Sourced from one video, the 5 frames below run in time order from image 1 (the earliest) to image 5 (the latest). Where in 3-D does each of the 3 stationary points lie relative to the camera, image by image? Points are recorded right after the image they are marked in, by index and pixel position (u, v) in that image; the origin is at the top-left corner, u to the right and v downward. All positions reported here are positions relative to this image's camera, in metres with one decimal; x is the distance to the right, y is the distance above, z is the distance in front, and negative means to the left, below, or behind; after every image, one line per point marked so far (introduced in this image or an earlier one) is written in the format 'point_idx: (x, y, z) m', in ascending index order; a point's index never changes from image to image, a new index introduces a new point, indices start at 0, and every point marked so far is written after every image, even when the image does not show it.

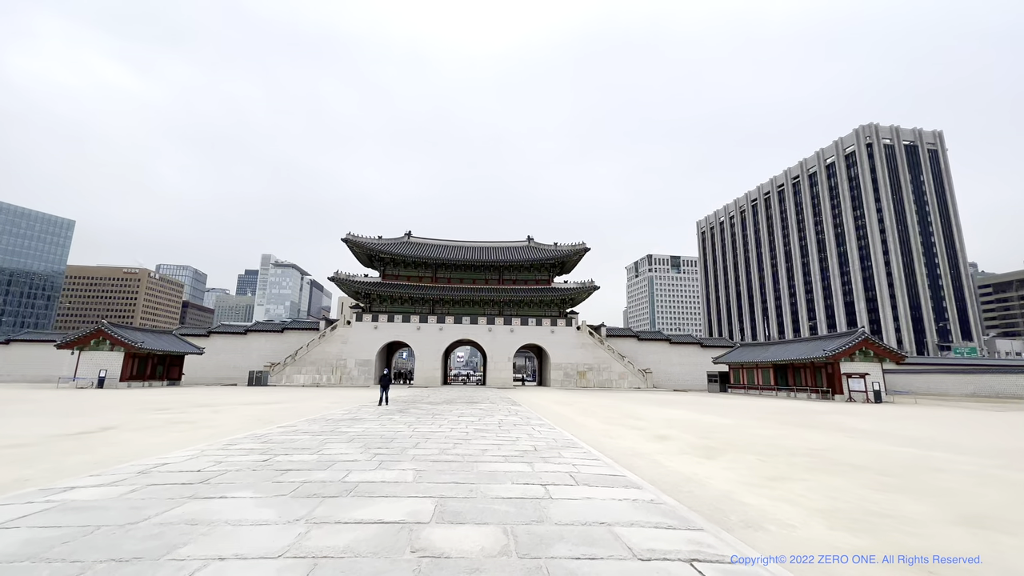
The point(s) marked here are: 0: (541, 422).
0: (+0.6, -2.7, +9.1) m
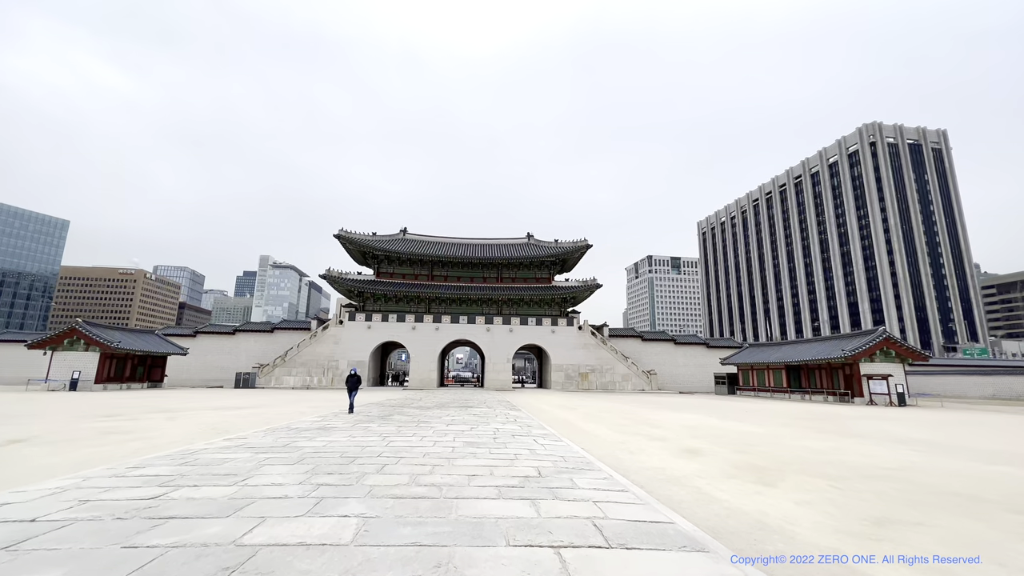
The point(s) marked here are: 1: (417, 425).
0: (+0.5, -2.5, +7.7) m
1: (-1.8, -2.6, +8.3) m
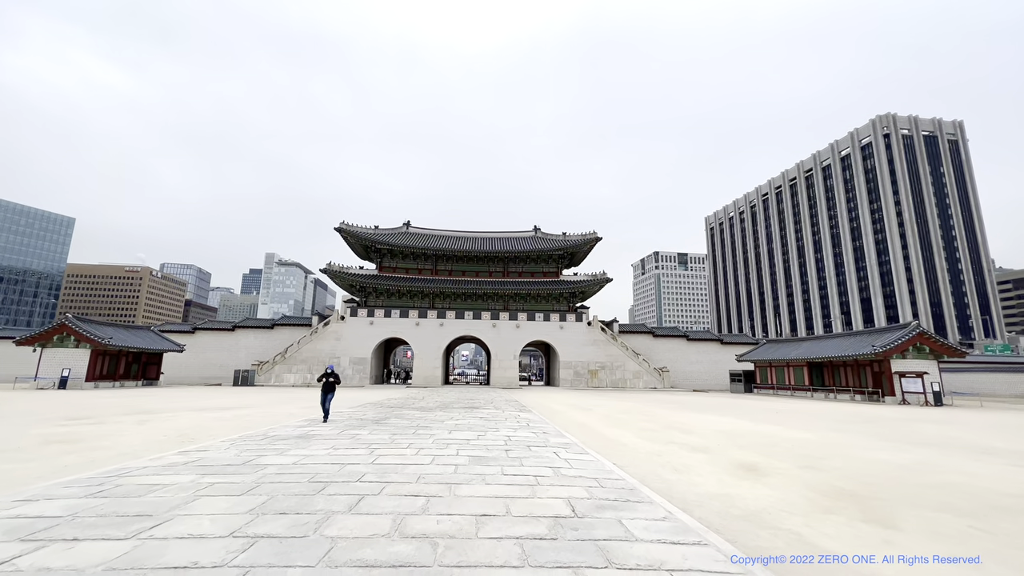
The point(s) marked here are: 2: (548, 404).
0: (+0.8, -2.2, +6.5) m
1: (-1.6, -2.3, +7.2) m
2: (+1.3, -4.0, +15.5) m
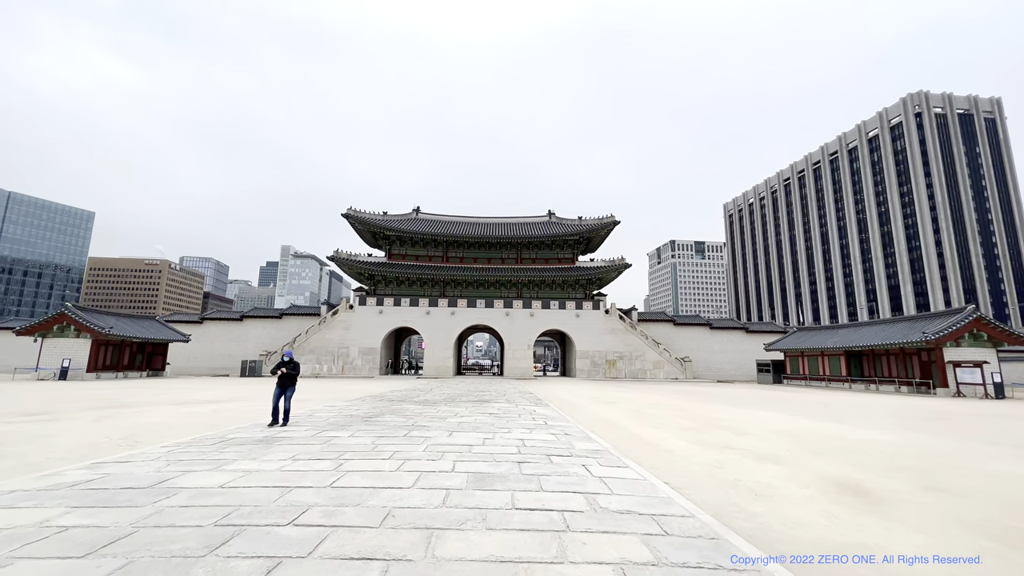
0: (+0.9, -1.8, +5.1) m
1: (-1.4, -1.9, +5.8) m
2: (+1.7, -3.4, +14.1) m
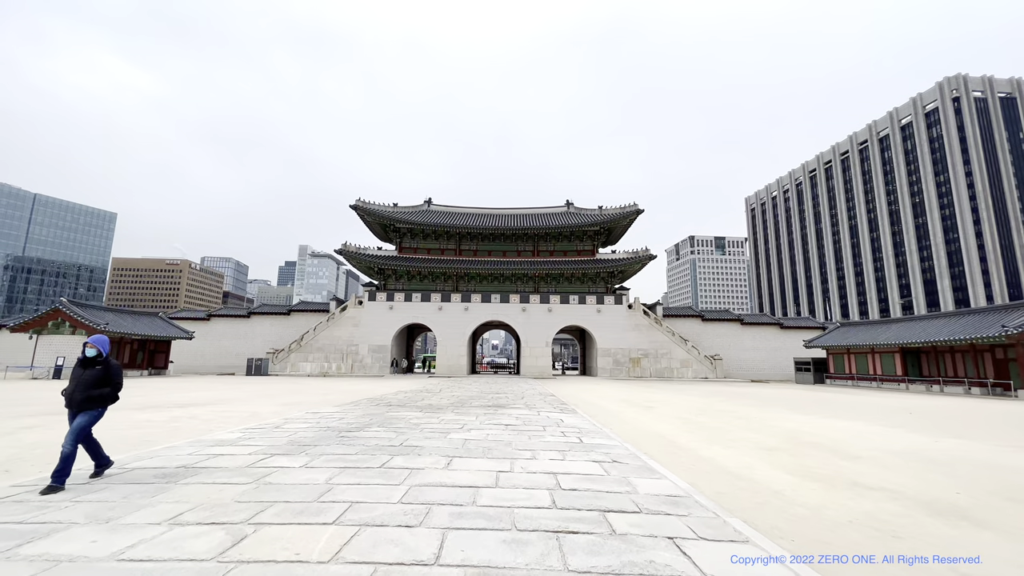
0: (+1.1, -1.5, +3.2) m
1: (-1.1, -1.6, +4.1) m
2: (+2.3, -3.1, +12.3) m
